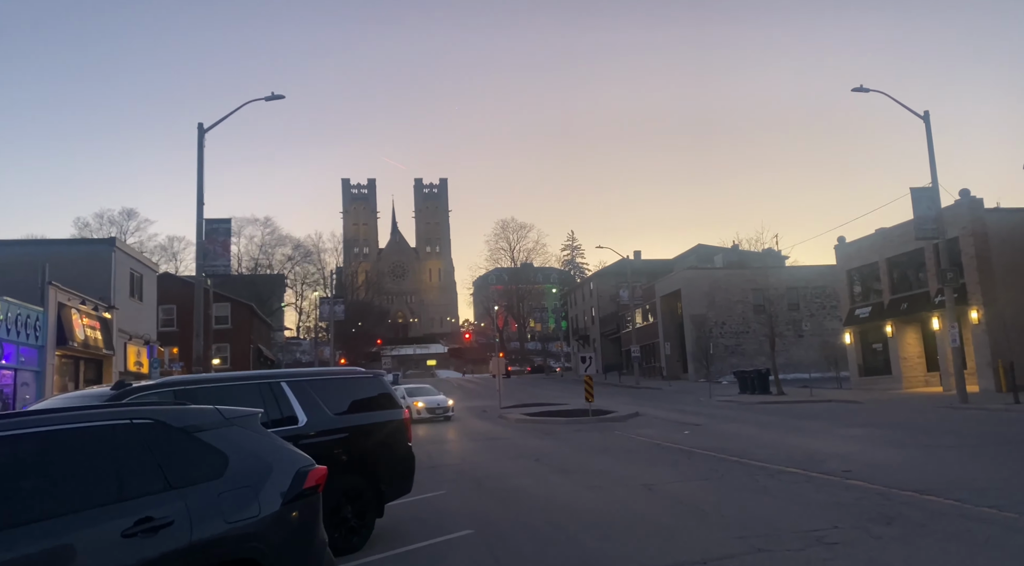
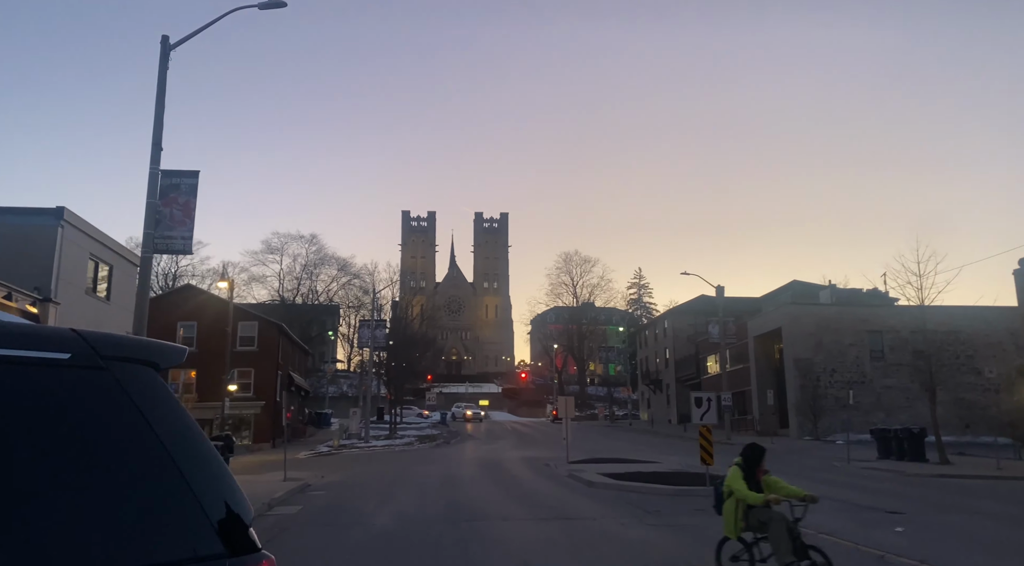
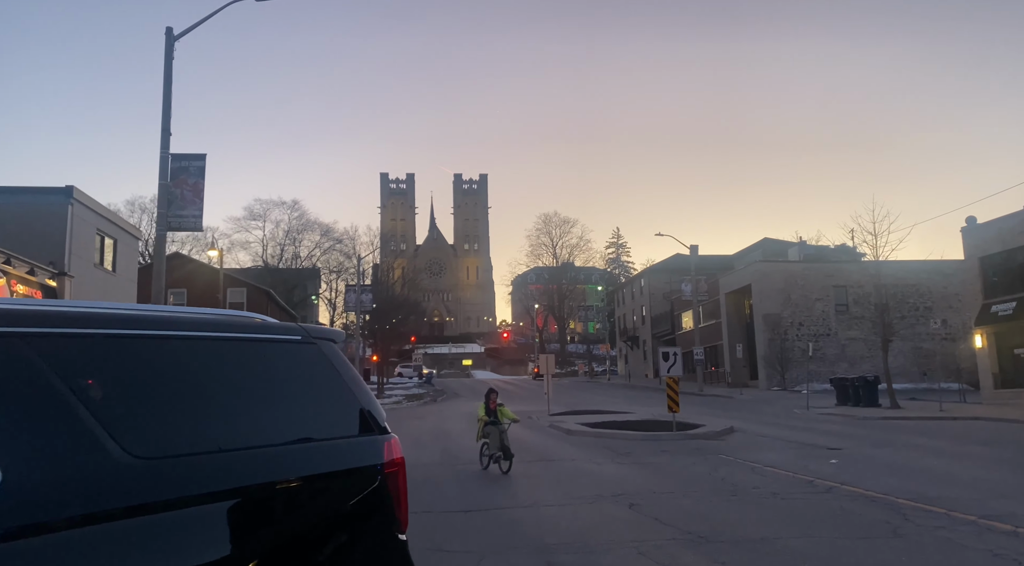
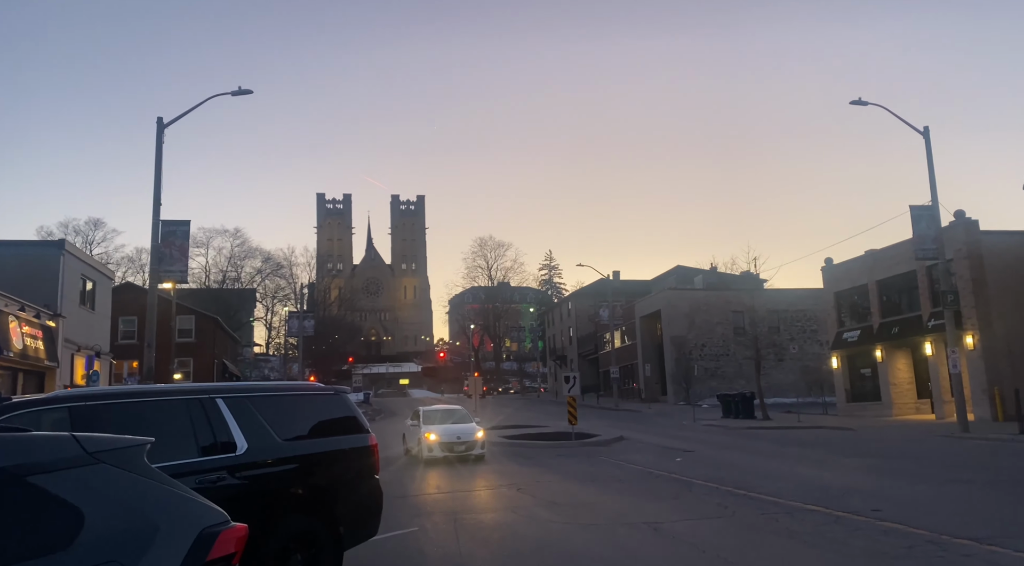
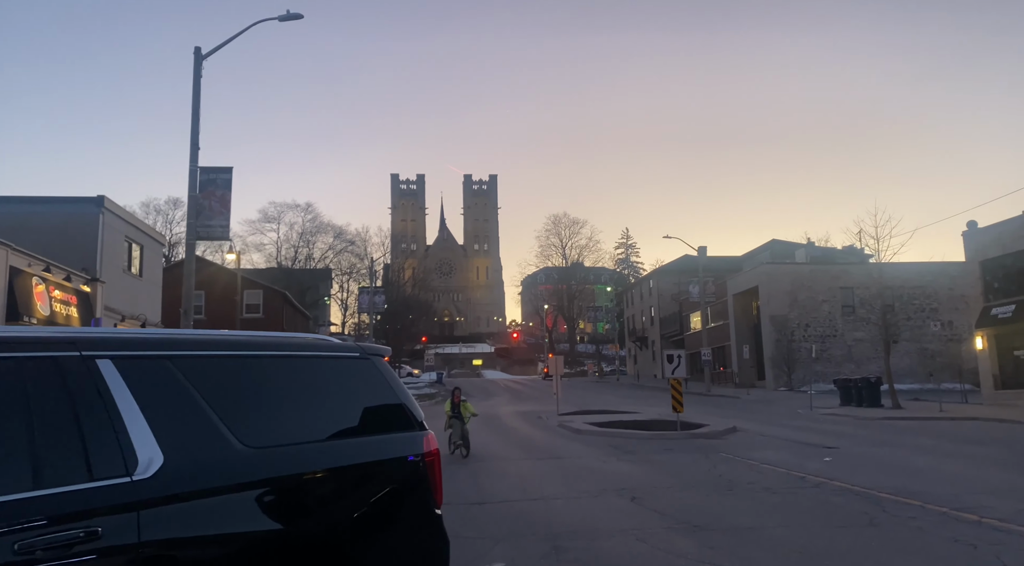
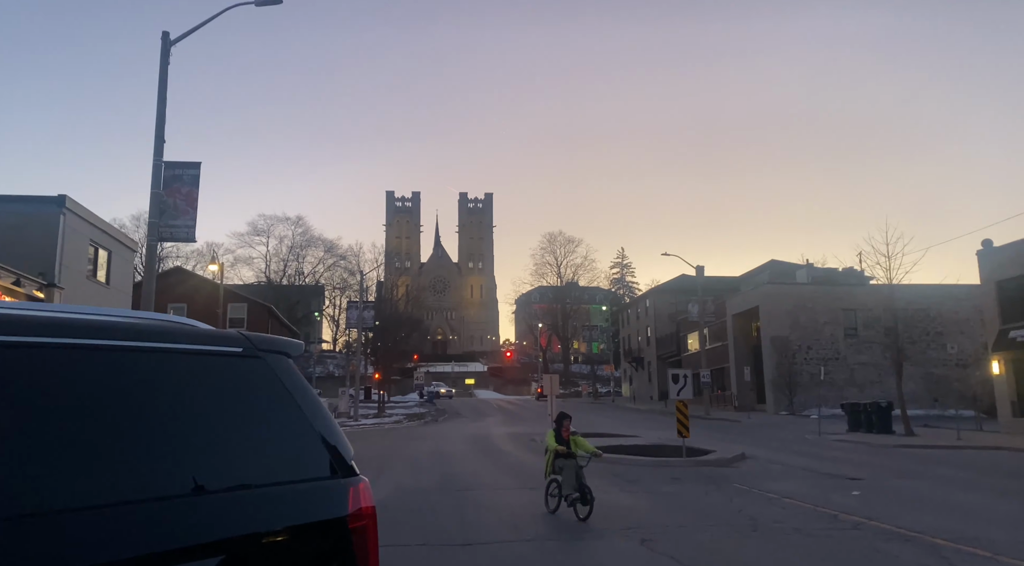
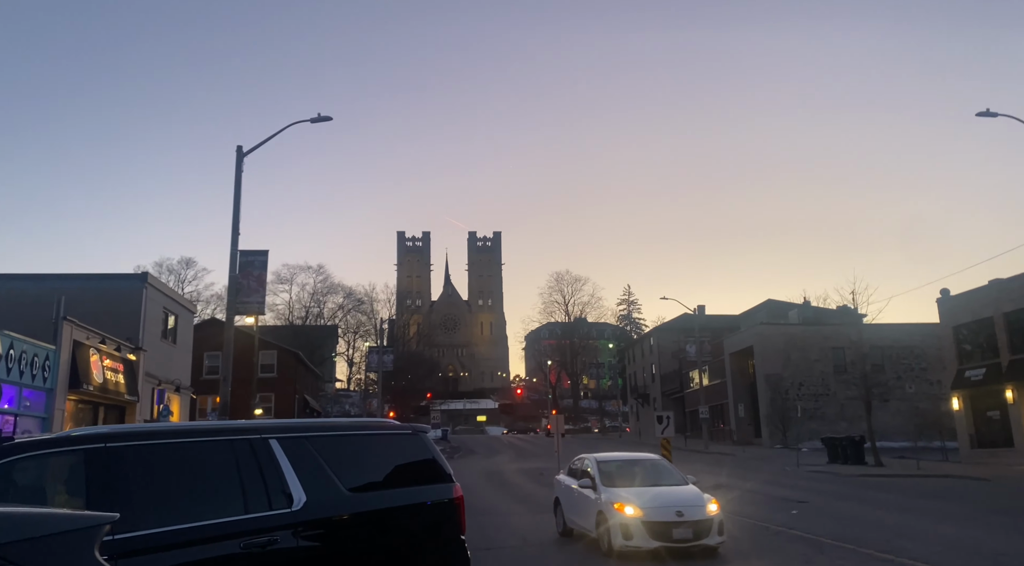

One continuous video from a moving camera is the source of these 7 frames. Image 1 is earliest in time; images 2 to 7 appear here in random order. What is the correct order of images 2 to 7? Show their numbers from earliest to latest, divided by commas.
4, 7, 5, 3, 6, 2
